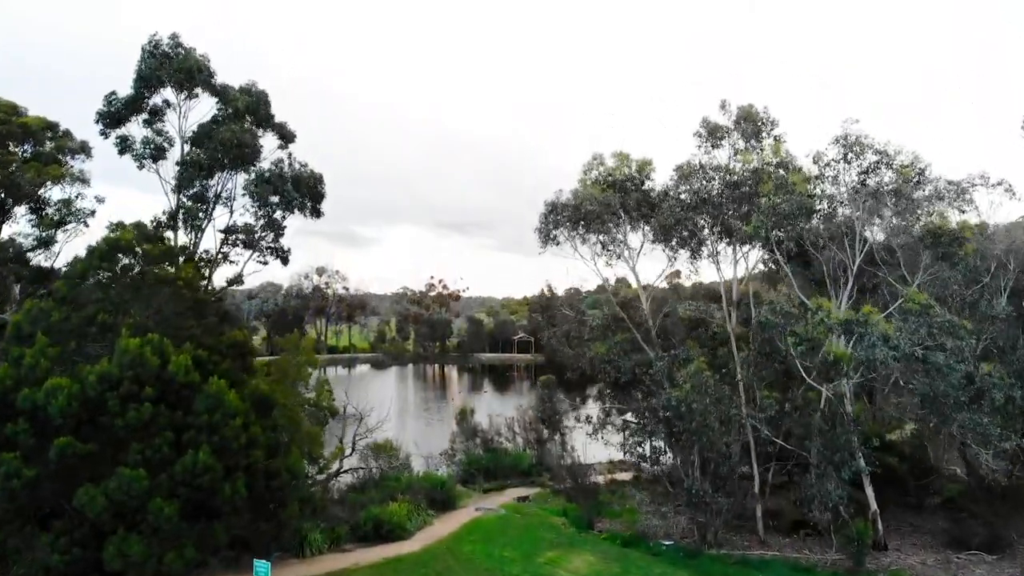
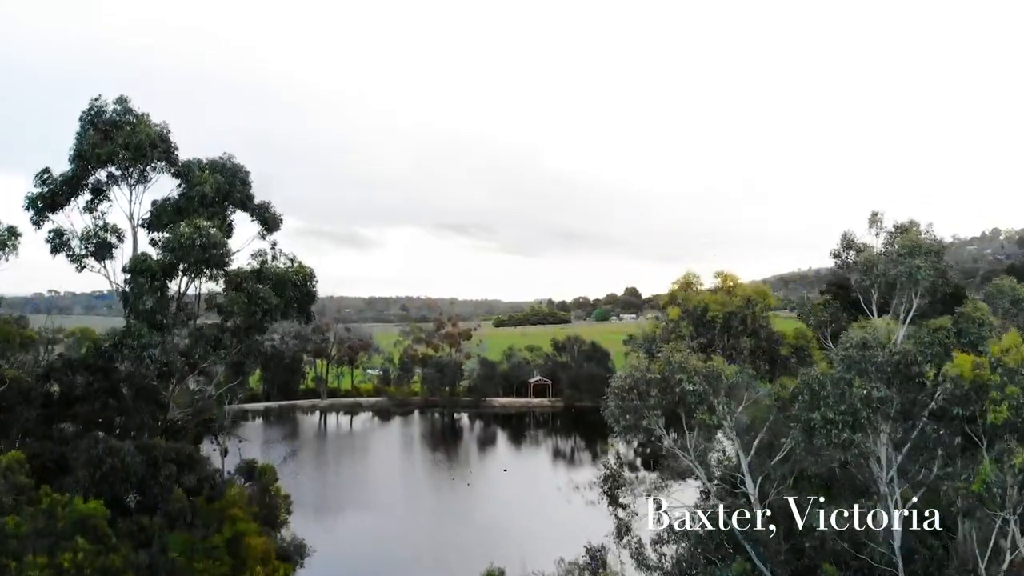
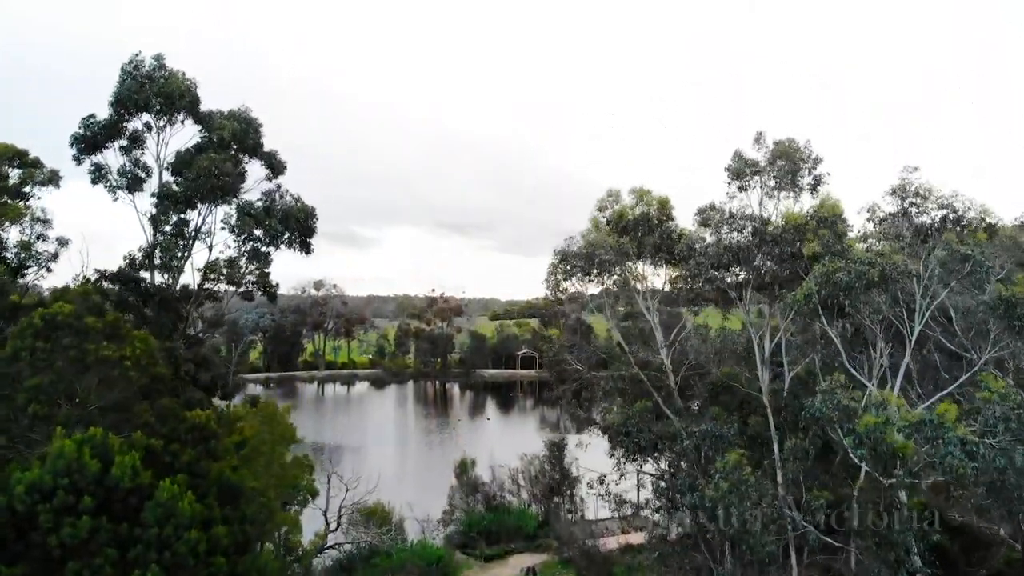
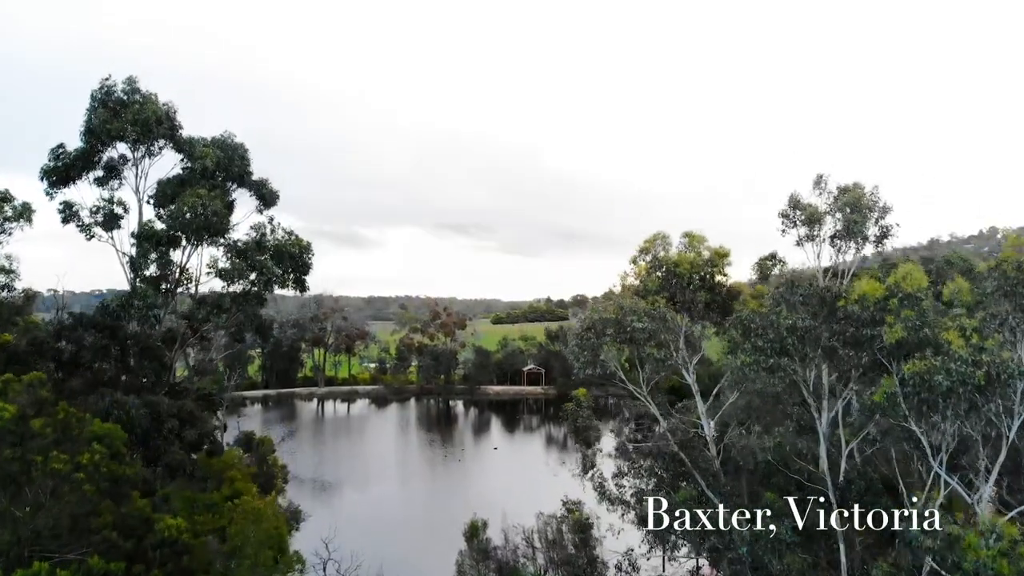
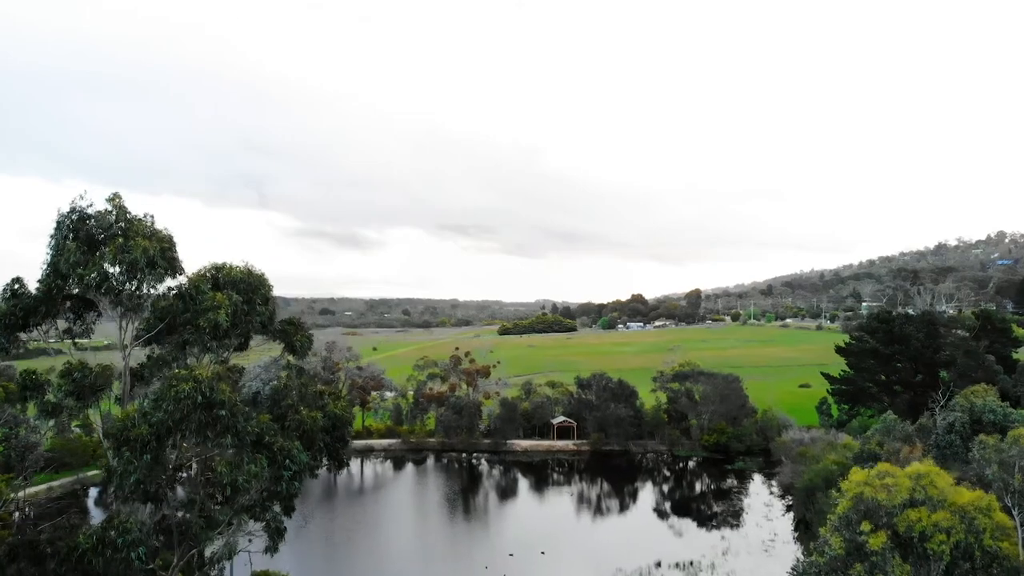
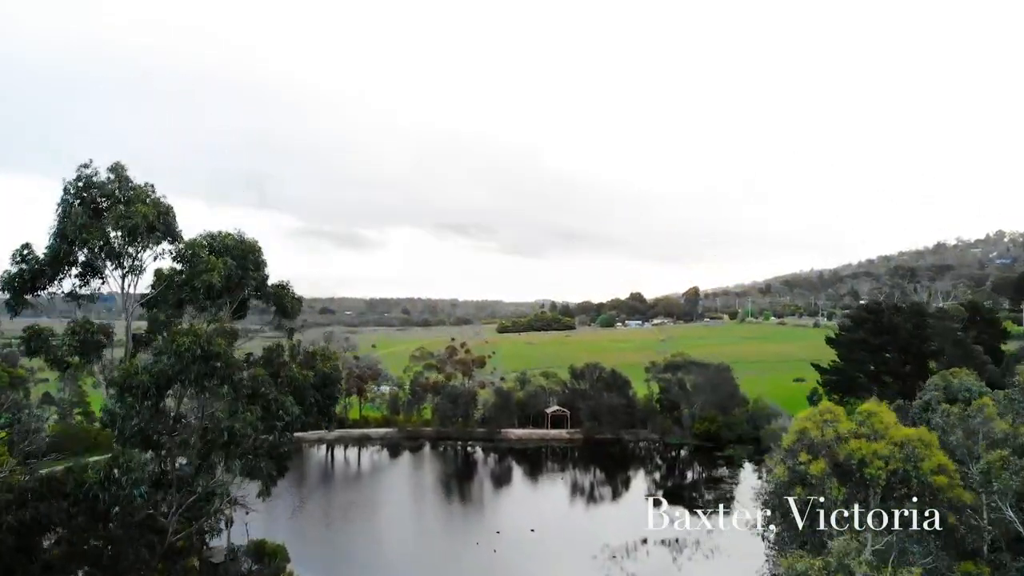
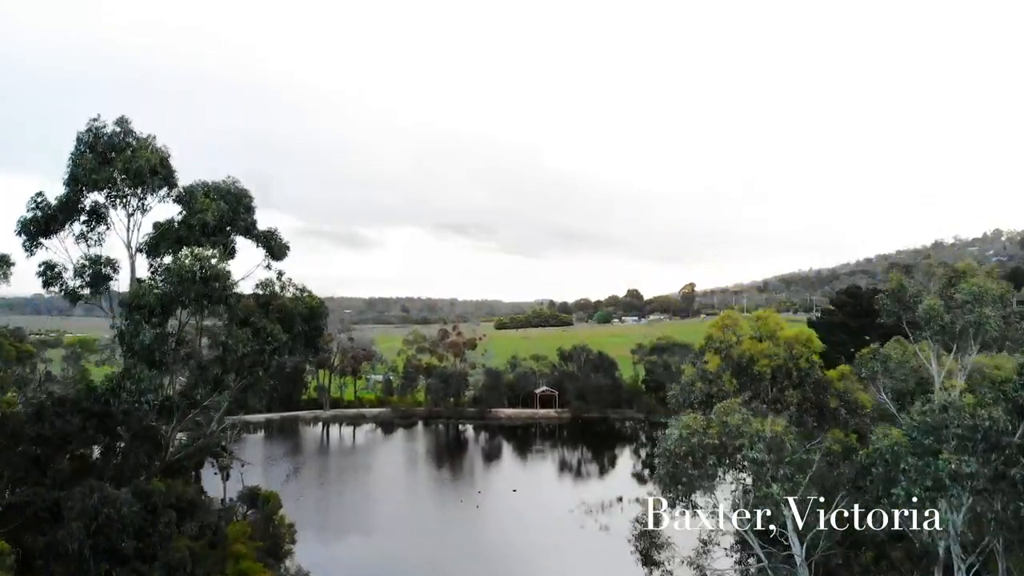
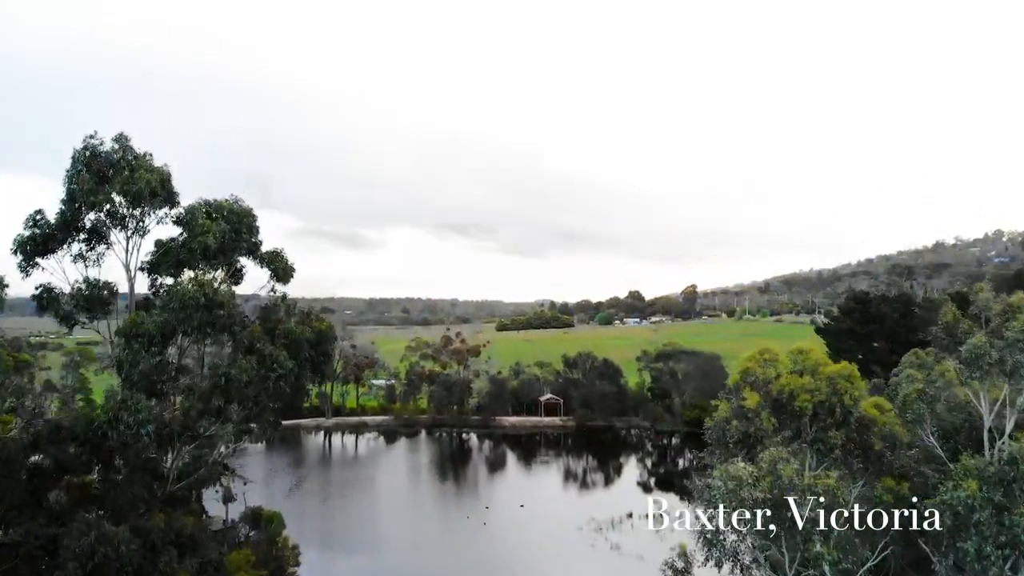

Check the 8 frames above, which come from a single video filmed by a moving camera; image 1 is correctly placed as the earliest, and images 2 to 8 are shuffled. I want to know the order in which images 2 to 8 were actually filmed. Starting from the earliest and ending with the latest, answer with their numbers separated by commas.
3, 4, 2, 7, 8, 6, 5
